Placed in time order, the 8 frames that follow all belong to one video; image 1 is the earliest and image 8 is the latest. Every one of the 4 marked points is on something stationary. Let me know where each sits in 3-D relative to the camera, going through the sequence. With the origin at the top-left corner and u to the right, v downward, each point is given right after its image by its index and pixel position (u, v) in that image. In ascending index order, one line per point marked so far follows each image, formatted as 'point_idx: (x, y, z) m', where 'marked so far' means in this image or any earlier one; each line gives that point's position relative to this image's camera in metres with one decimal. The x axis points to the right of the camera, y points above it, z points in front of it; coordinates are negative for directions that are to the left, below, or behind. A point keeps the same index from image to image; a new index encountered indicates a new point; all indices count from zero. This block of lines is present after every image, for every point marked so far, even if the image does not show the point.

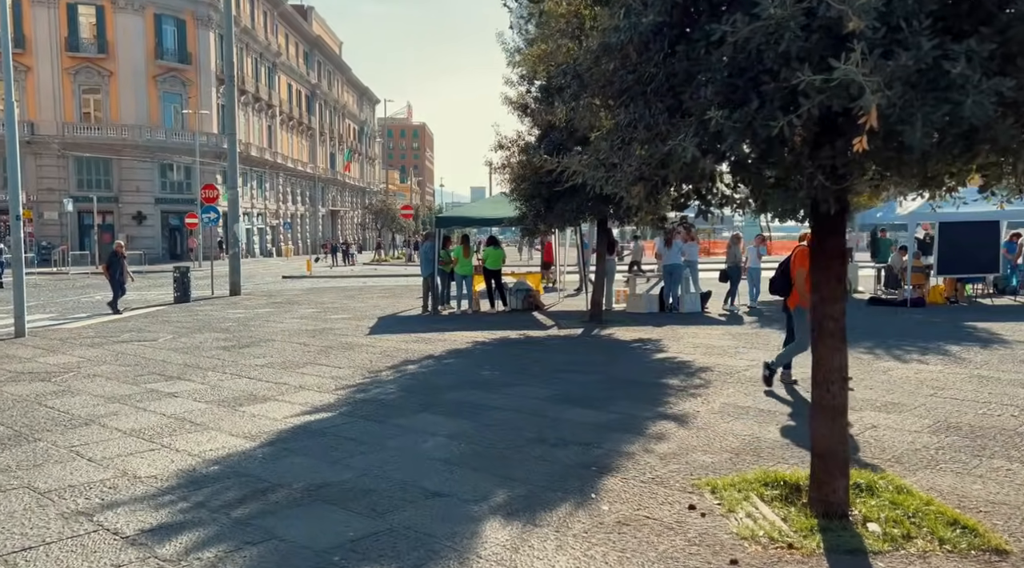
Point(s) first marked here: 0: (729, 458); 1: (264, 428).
0: (+1.5, -1.2, +5.6) m
1: (-2.1, -1.2, +6.9) m
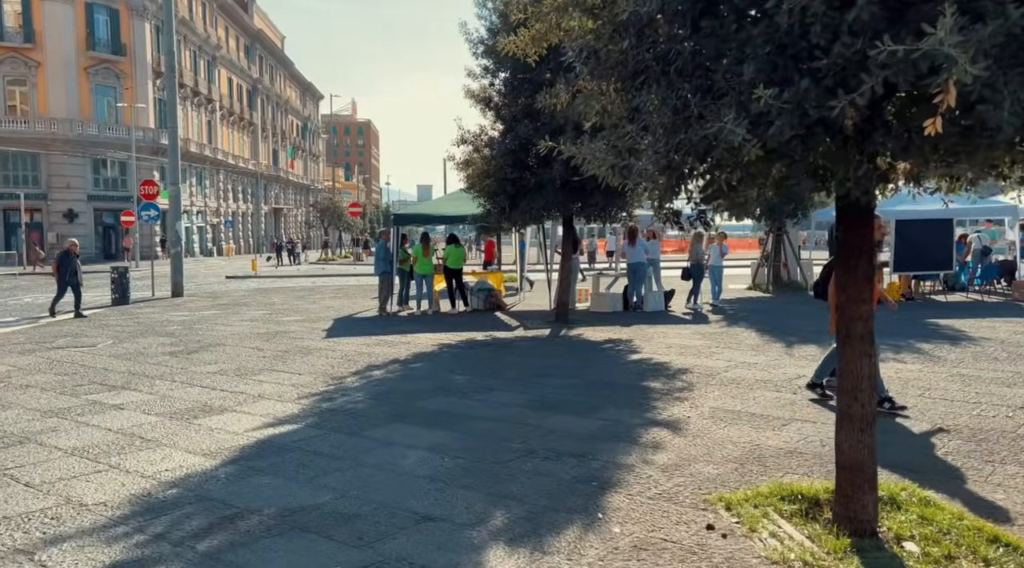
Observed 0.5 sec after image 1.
0: (+1.5, -1.2, +5.3) m
1: (-2.3, -1.2, +6.3) m
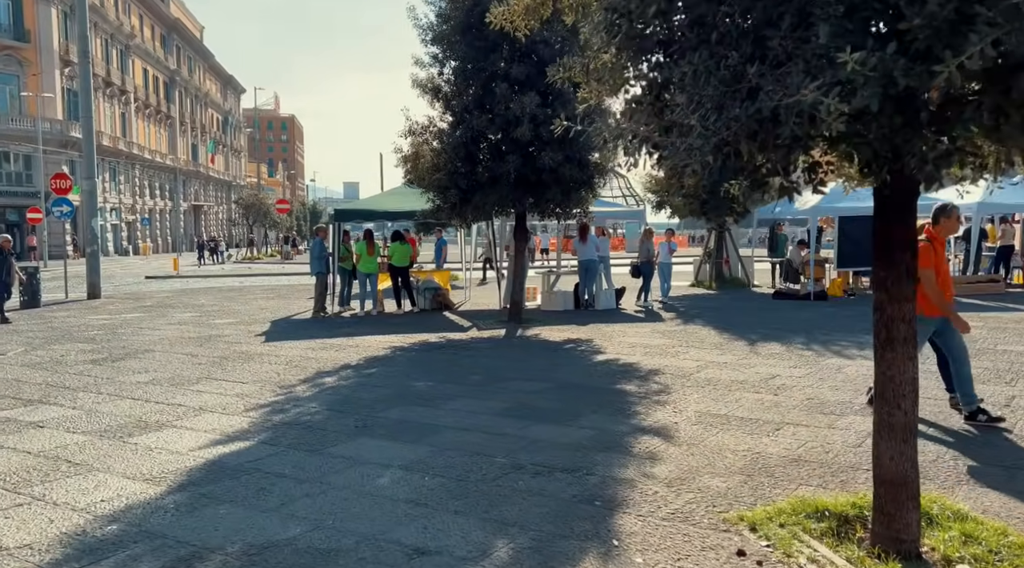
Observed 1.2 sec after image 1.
0: (+1.4, -1.2, +4.9) m
1: (-2.4, -1.3, +5.5) m
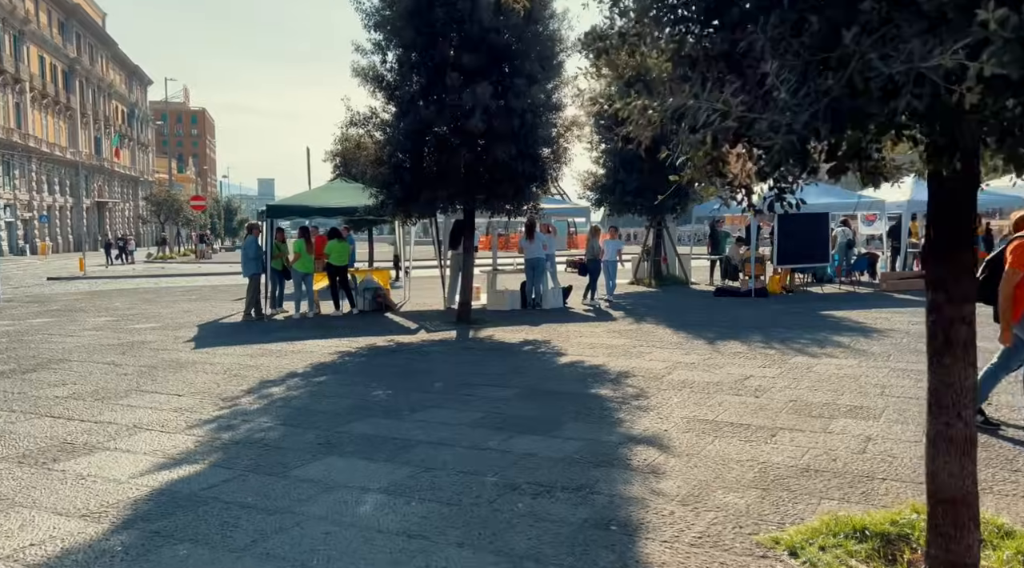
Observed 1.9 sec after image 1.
0: (+1.4, -1.2, +4.5) m
1: (-2.4, -1.3, +4.8) m
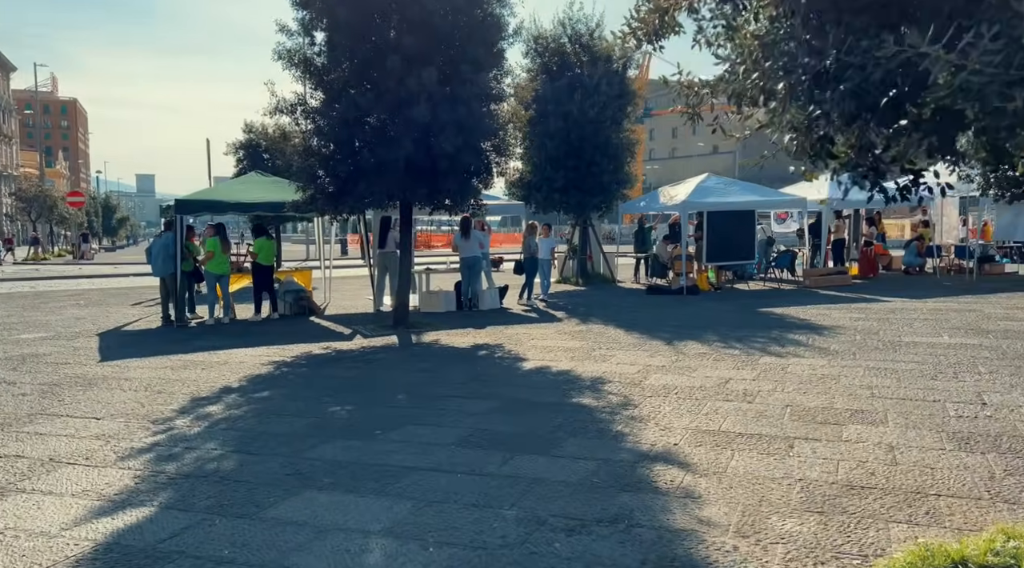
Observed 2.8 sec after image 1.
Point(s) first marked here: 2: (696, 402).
0: (+1.6, -1.2, +4.1) m
1: (-2.3, -1.3, +3.8) m
2: (+1.6, -1.0, +6.8) m
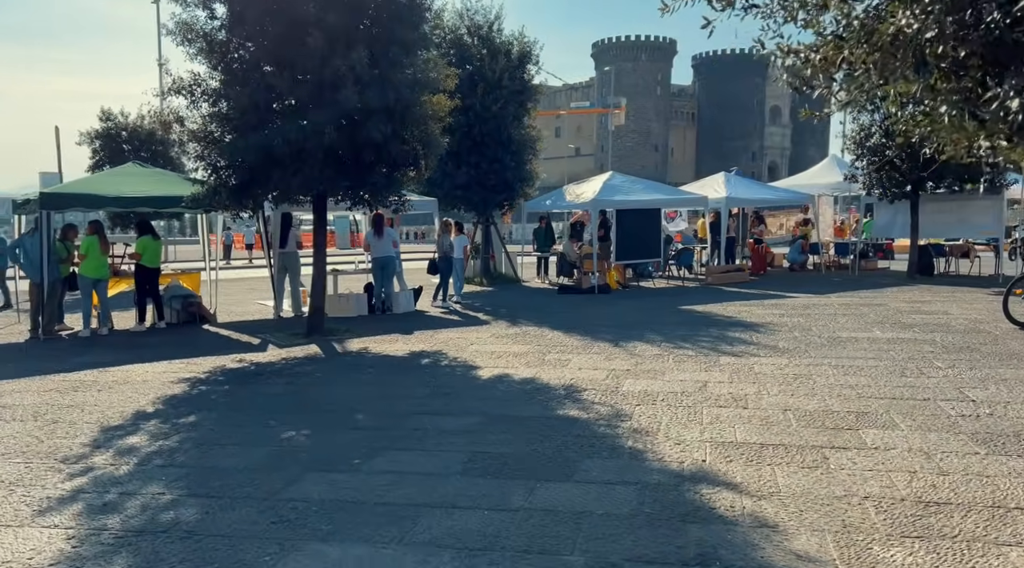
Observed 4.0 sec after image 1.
0: (+1.9, -1.2, +3.6) m
1: (-1.9, -1.4, +2.8) m
2: (+1.4, -1.0, +6.3) m
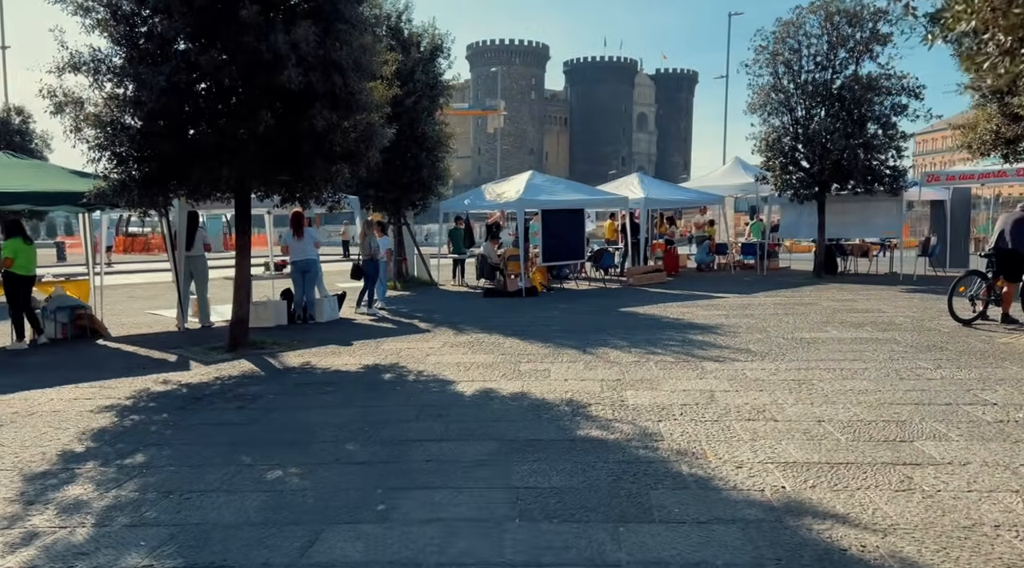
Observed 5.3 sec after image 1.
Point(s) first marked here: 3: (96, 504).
0: (+2.4, -1.2, +3.2) m
1: (-1.2, -1.4, +1.7) m
2: (+1.5, -1.0, +5.8) m
3: (-2.3, -1.2, +4.4) m
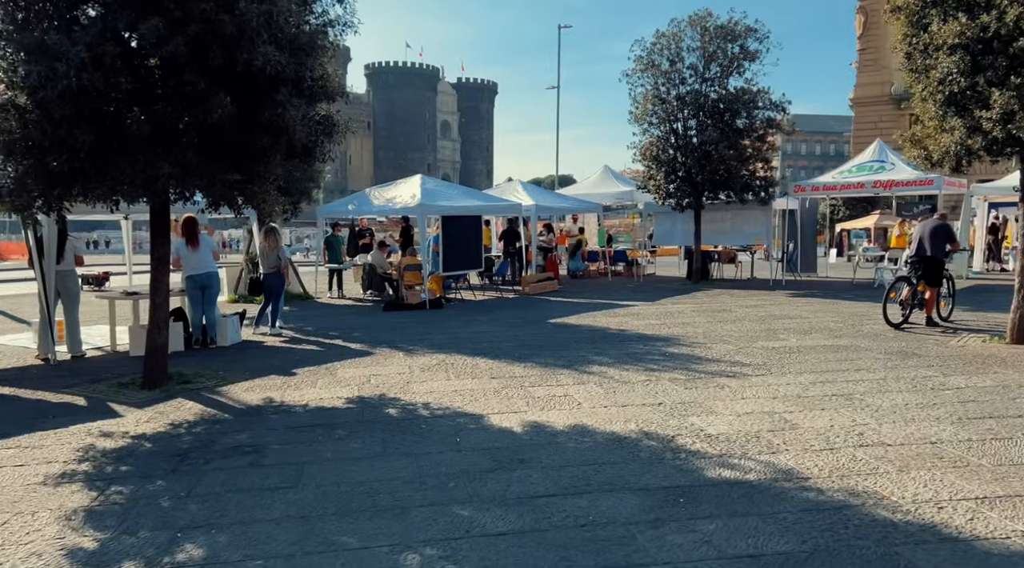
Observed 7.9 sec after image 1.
0: (+3.7, -1.3, +3.0) m
1: (+0.6, -1.5, +0.7) m
2: (+2.2, -1.1, +5.3) m
3: (-1.2, -1.3, +3.0) m
